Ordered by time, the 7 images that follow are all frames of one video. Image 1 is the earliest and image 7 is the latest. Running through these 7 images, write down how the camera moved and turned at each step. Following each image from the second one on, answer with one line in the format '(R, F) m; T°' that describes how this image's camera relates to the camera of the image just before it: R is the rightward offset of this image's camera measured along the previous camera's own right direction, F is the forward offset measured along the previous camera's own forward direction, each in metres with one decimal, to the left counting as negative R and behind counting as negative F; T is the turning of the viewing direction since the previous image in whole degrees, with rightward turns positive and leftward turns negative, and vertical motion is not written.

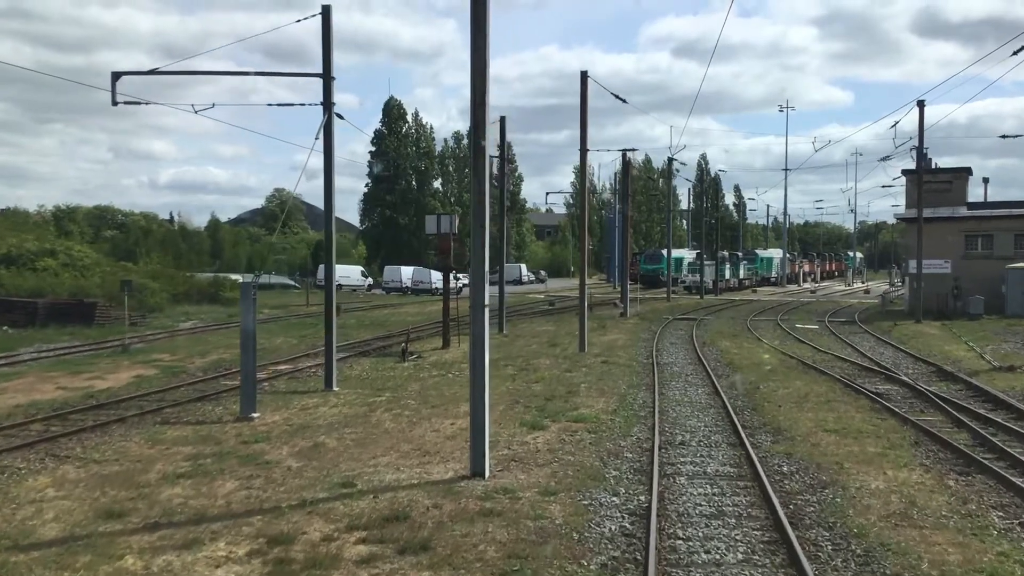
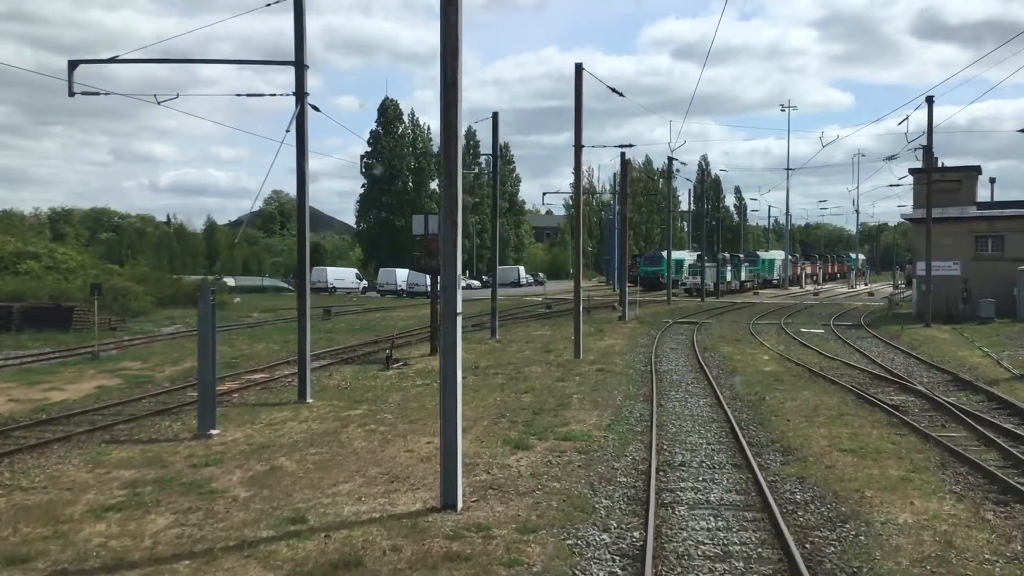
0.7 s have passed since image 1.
(+0.2, +1.2) m; 0°
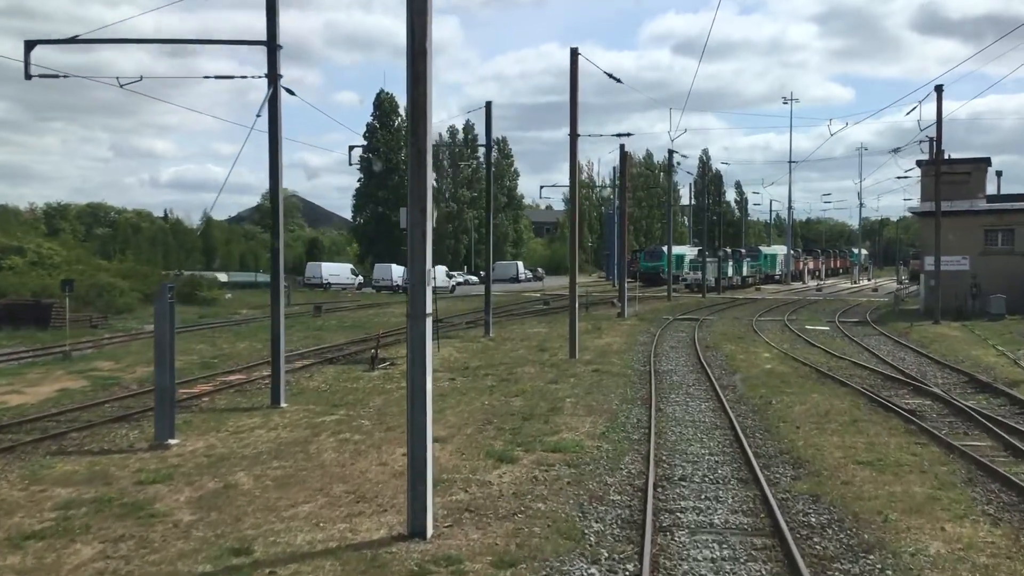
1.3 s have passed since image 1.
(+0.2, +1.0) m; 0°
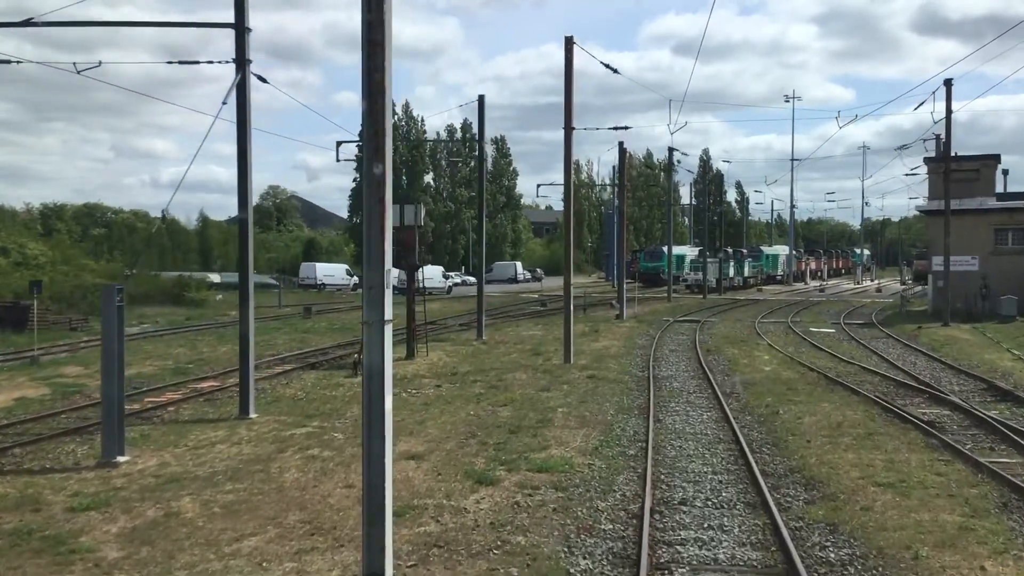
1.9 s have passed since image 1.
(+0.2, +1.0) m; 0°
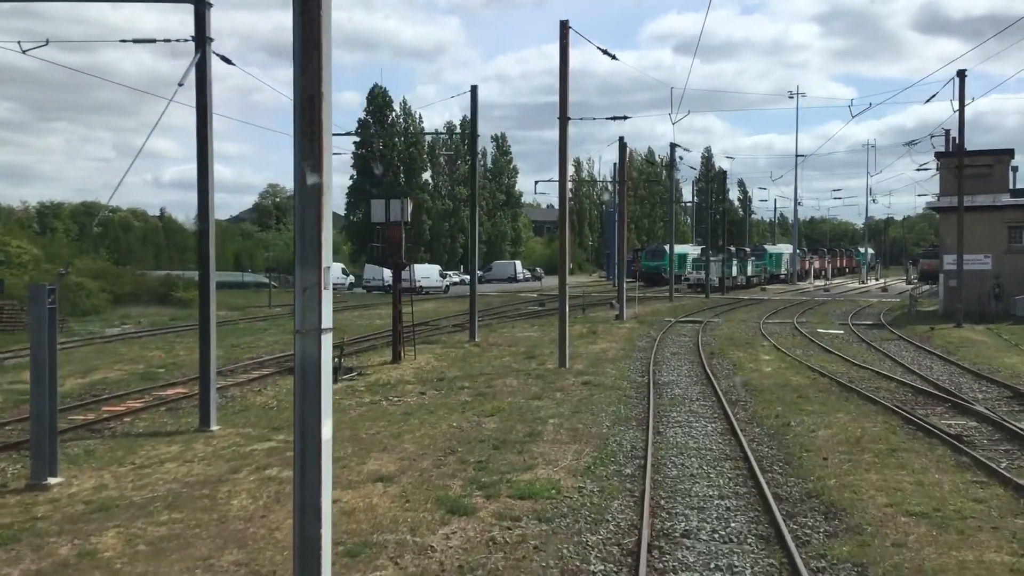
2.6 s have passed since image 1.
(+0.2, +1.2) m; 0°
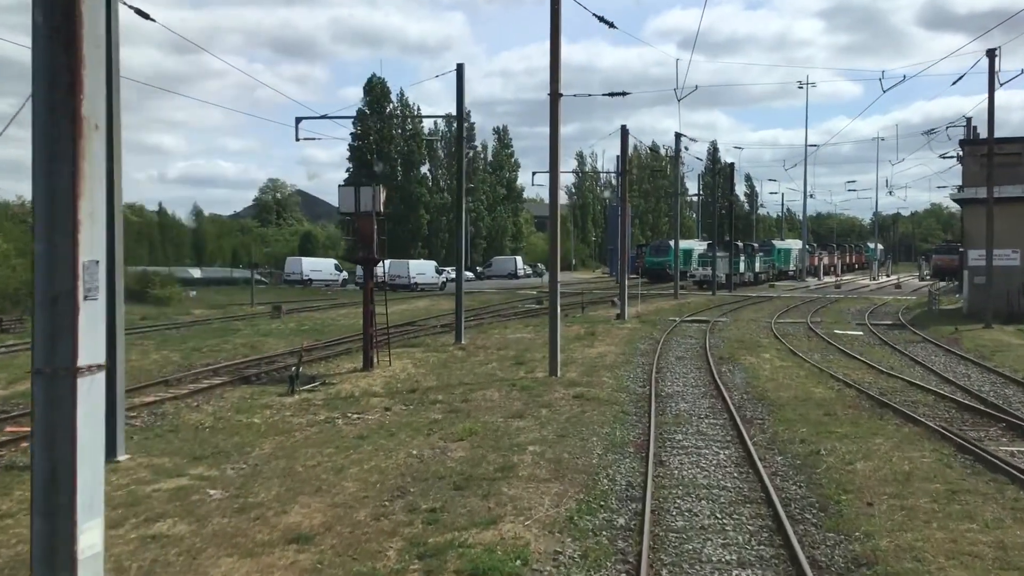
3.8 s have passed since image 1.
(+0.4, +2.2) m; 0°
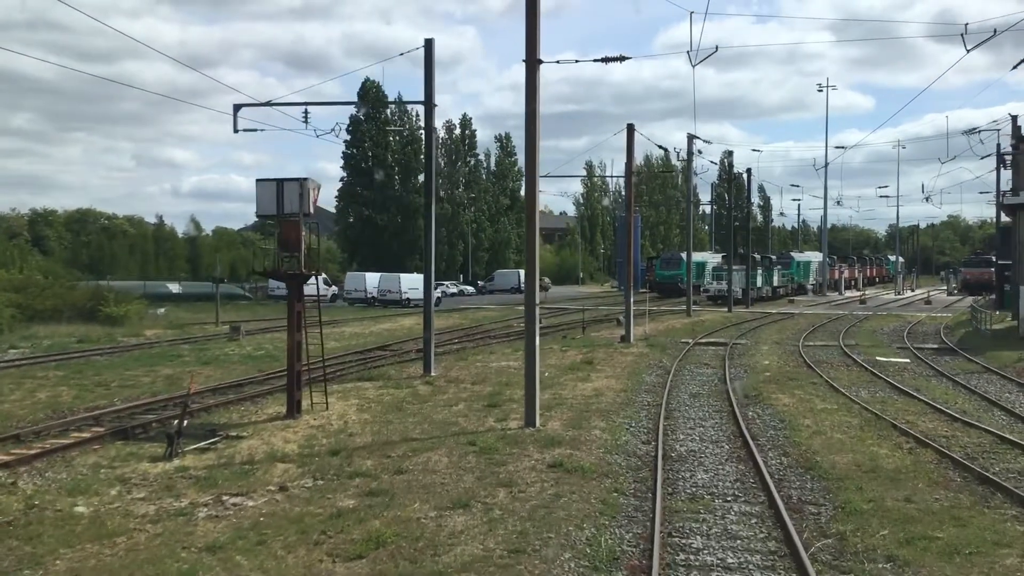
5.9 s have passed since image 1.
(+0.6, +3.9) m; -1°
